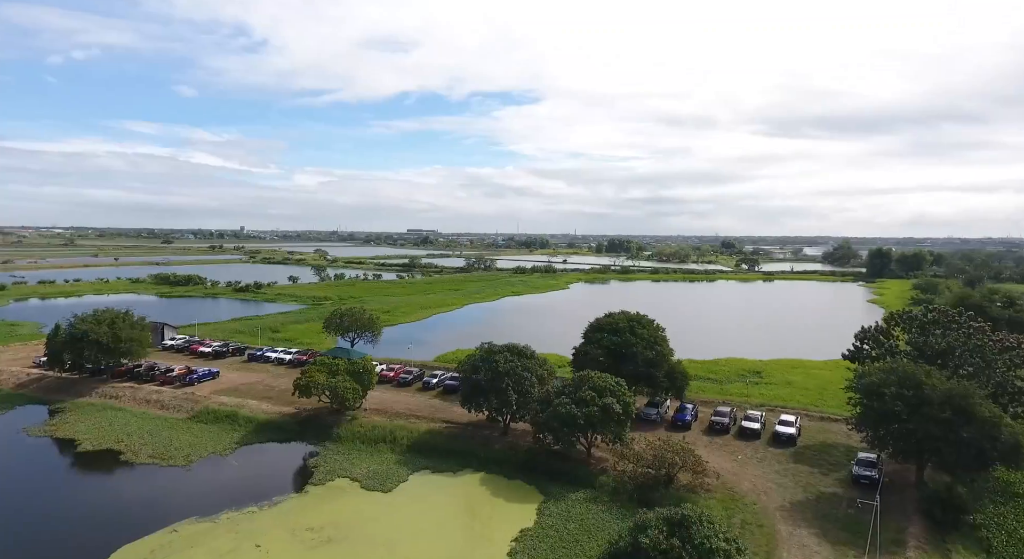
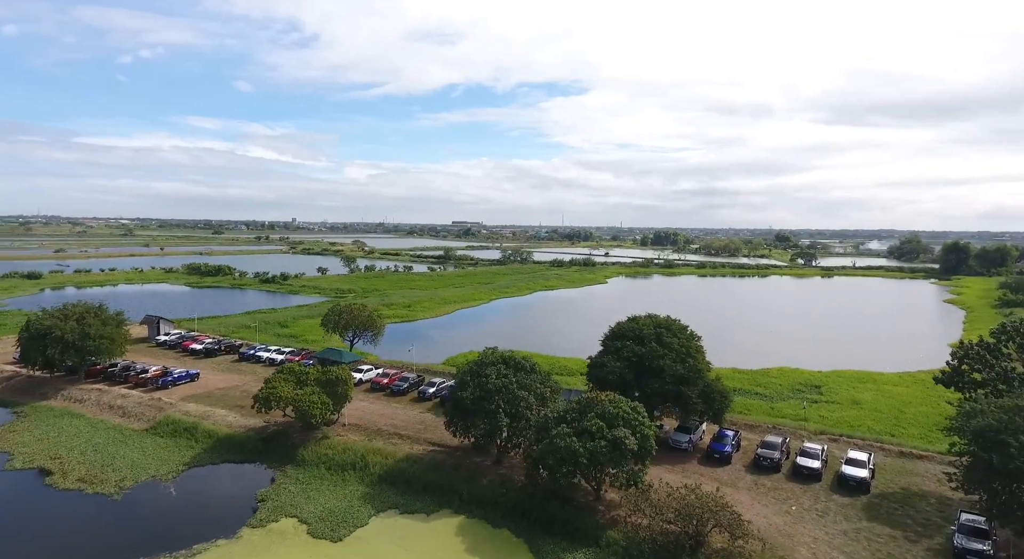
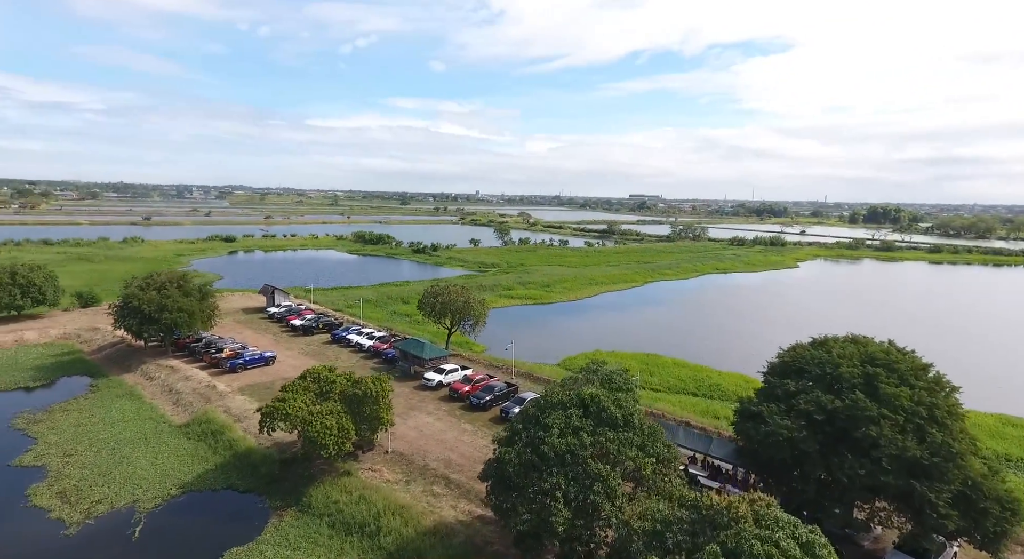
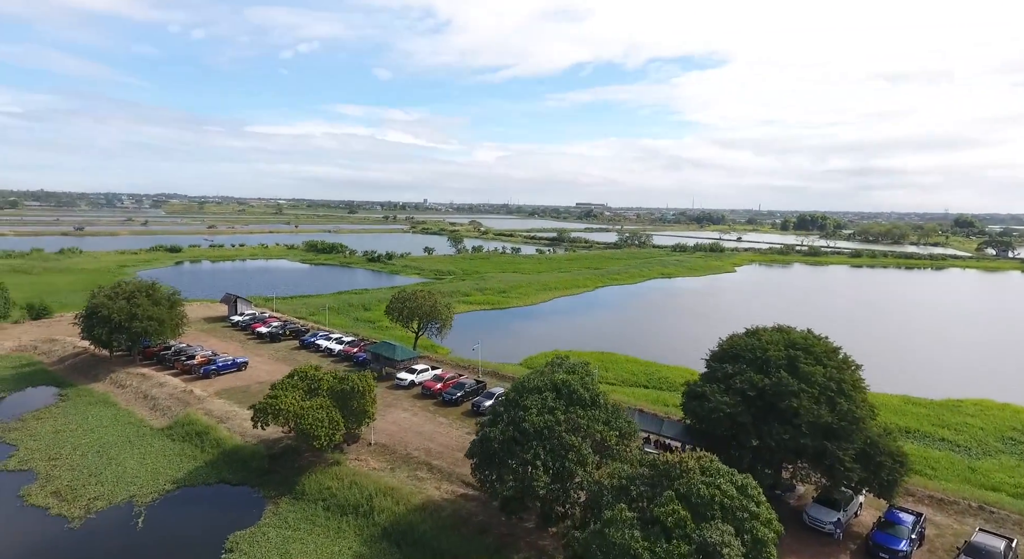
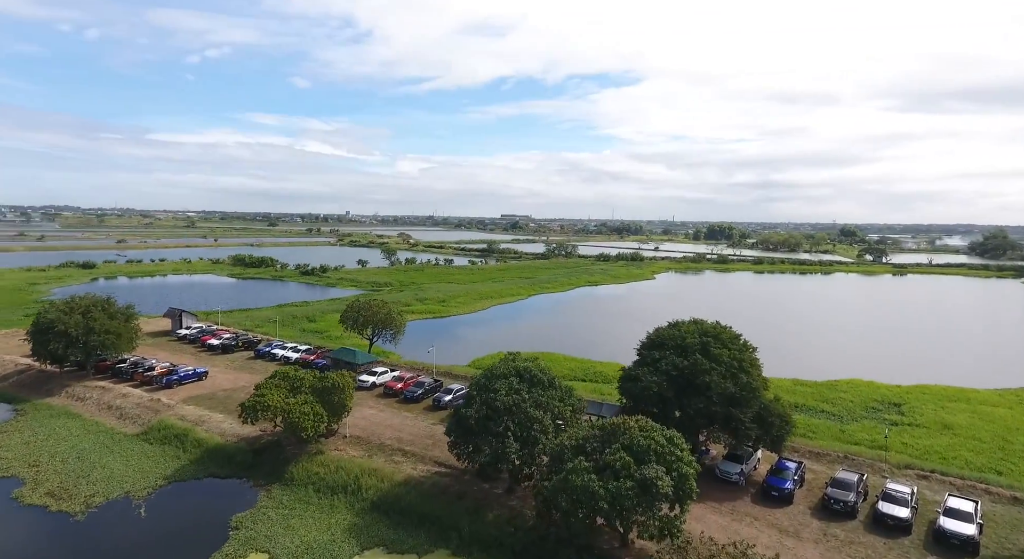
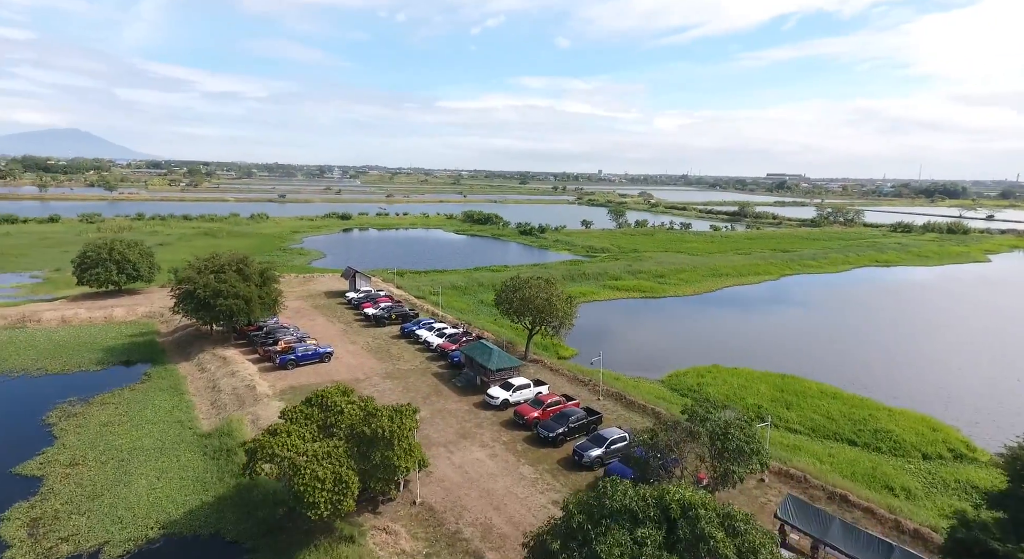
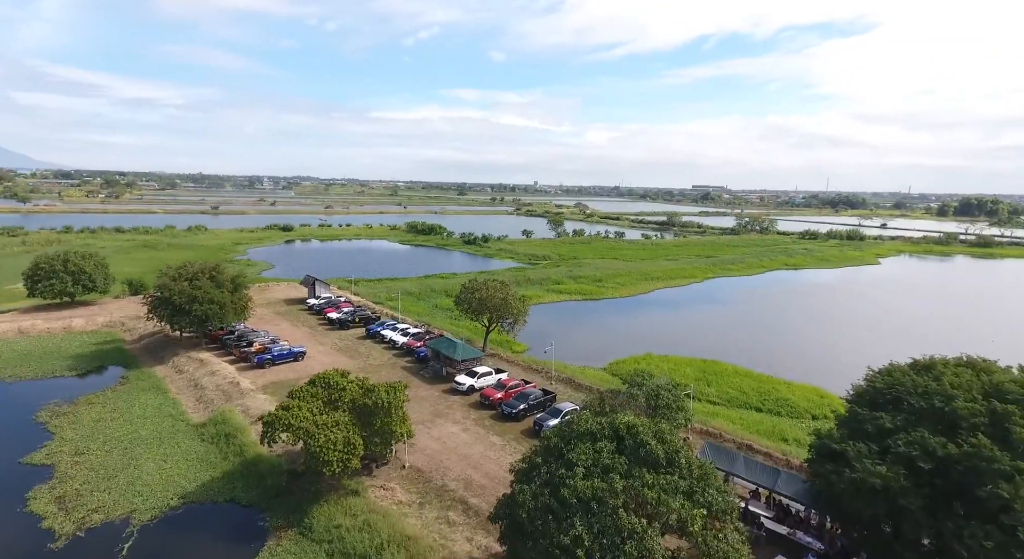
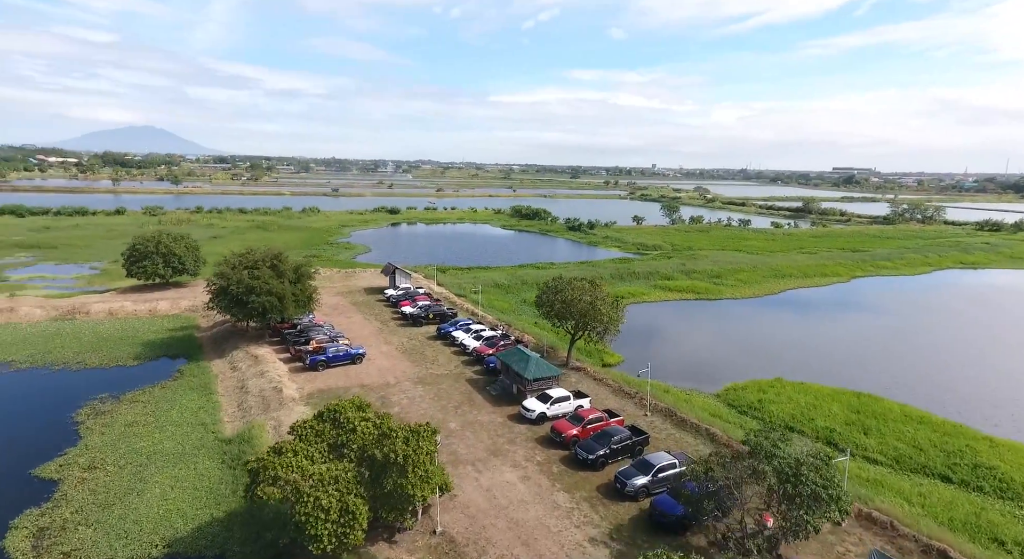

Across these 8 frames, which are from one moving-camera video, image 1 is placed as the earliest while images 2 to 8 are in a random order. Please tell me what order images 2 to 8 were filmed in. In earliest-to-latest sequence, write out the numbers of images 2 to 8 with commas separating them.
2, 5, 4, 3, 7, 6, 8
